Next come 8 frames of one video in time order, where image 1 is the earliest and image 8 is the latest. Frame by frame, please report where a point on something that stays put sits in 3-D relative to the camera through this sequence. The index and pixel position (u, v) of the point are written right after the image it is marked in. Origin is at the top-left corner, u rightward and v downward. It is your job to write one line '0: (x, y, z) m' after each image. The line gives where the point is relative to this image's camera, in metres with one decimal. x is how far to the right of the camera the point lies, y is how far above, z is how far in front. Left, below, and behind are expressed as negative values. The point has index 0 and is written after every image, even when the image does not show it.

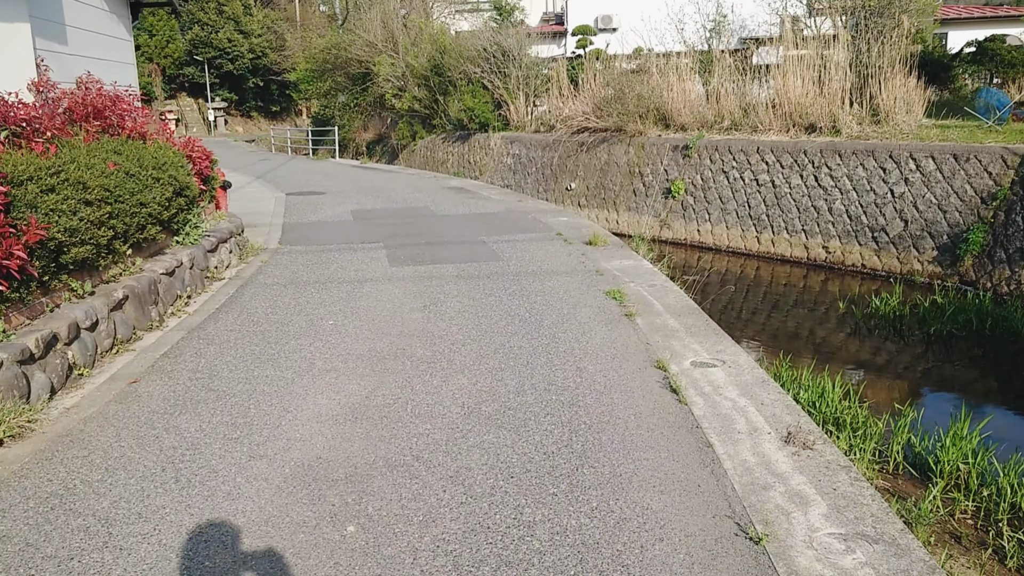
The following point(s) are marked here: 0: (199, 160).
0: (-2.3, +0.9, +6.3) m
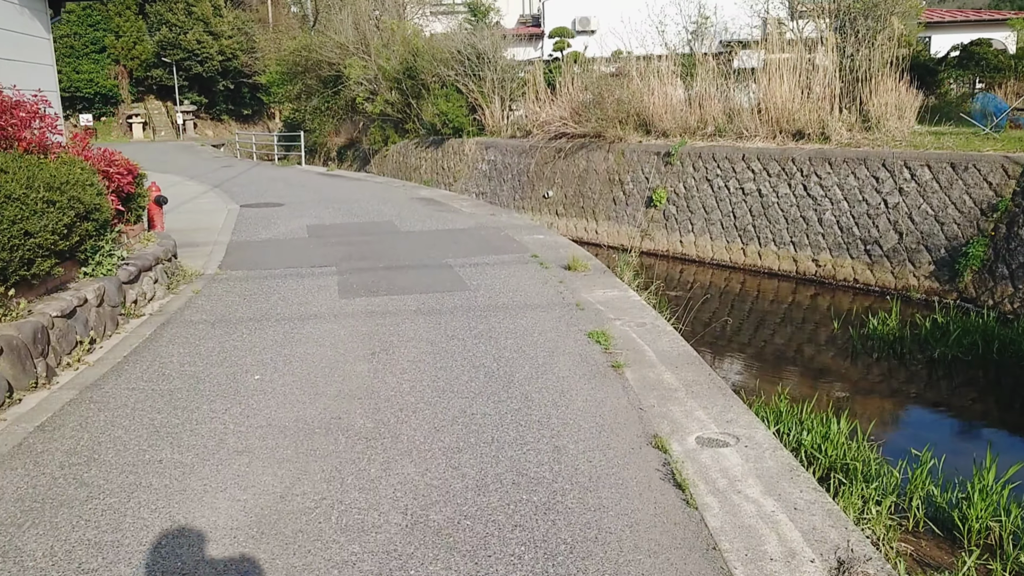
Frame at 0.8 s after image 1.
0: (-2.5, +0.7, +5.5) m
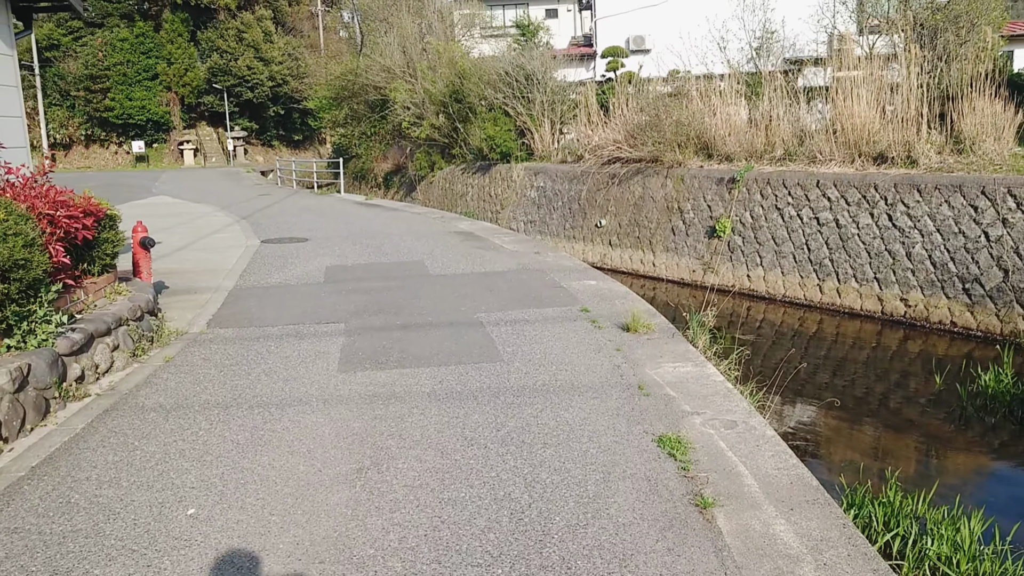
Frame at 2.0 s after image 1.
0: (-2.3, +0.3, +4.4) m
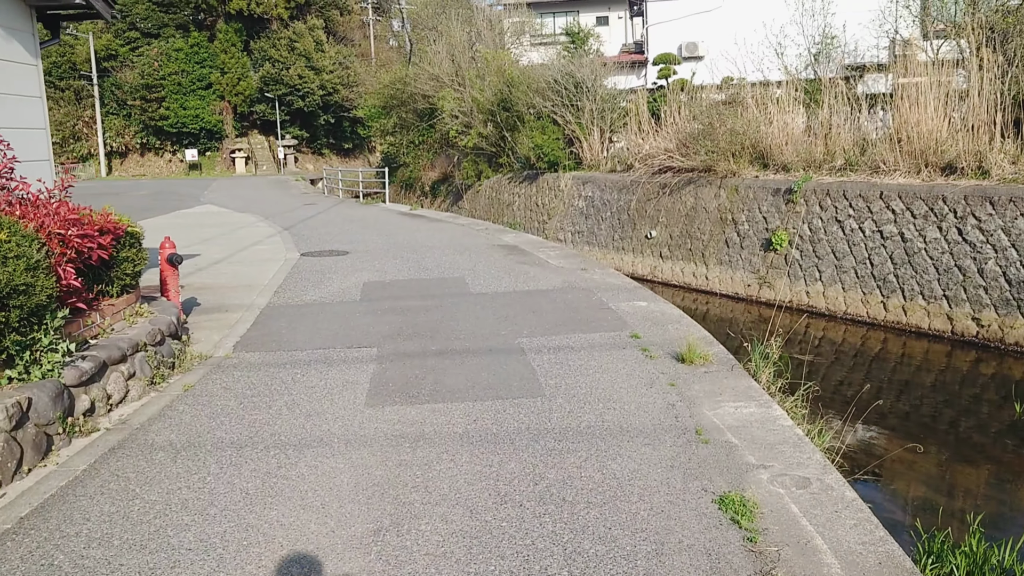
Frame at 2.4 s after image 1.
0: (-2.1, +0.2, +4.2) m
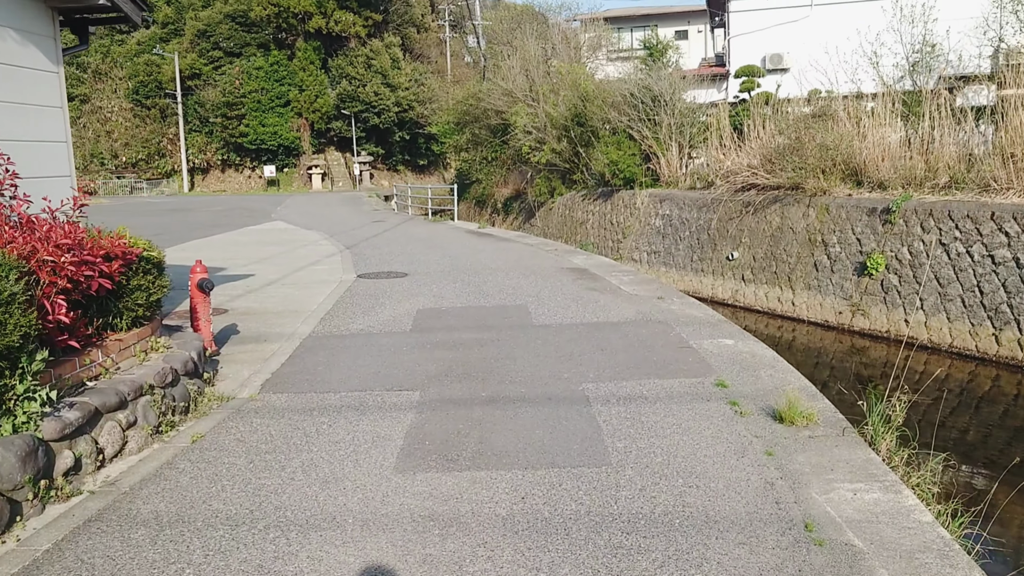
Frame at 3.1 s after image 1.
0: (-1.8, +0.1, +3.6) m
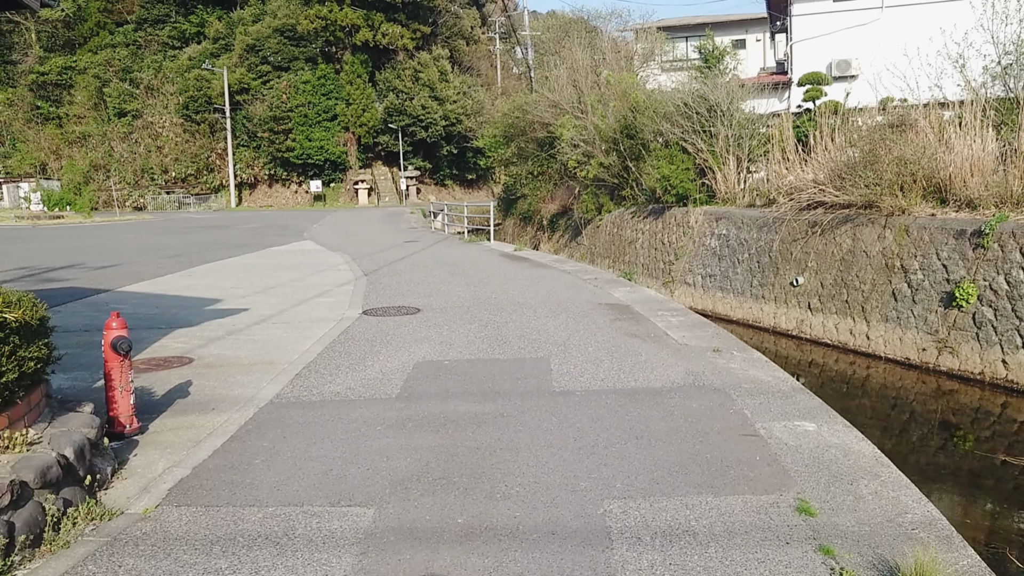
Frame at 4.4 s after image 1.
0: (-1.9, -0.2, +2.4) m
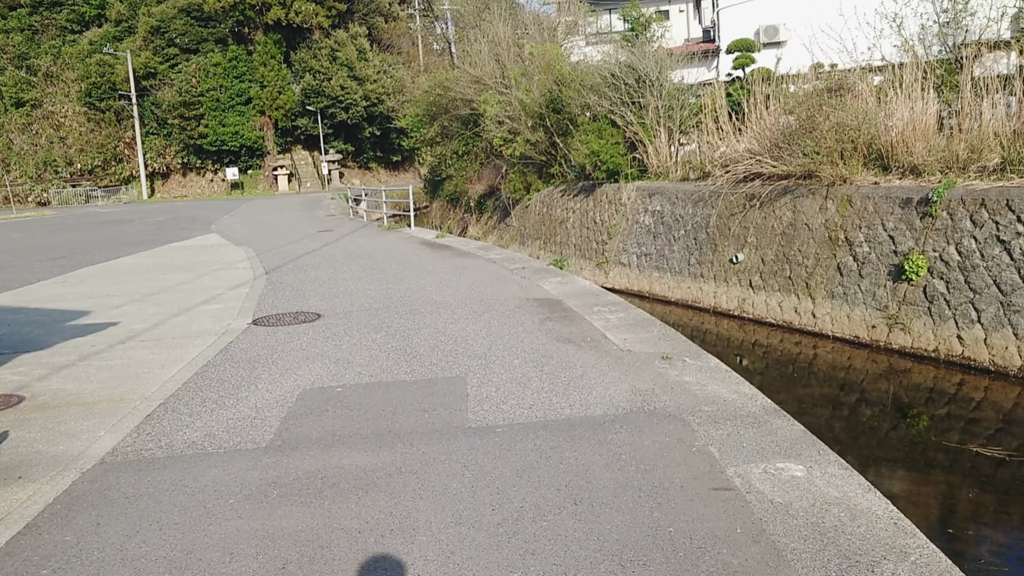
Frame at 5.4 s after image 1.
0: (-2.1, -0.4, +1.2) m
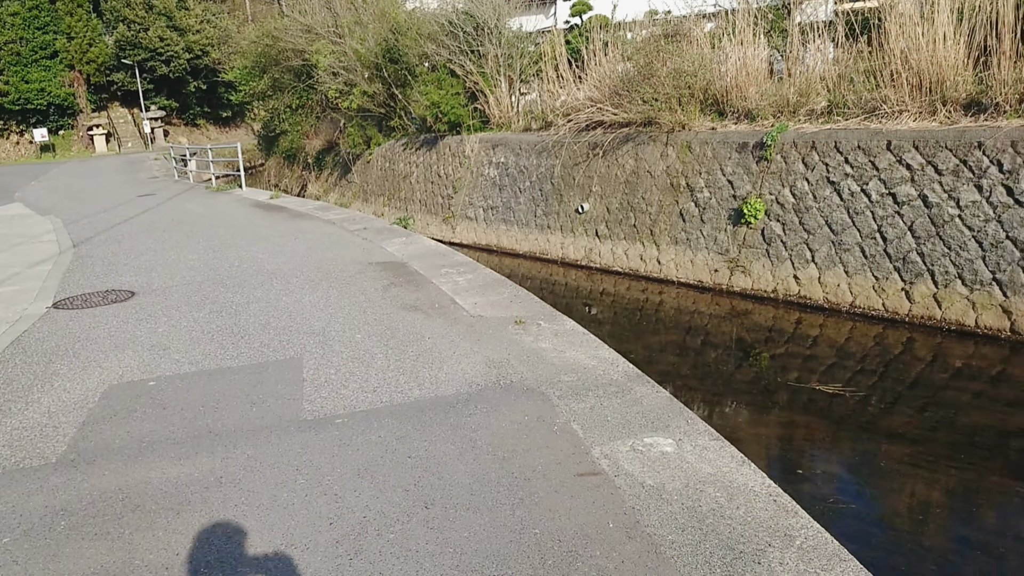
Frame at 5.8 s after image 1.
0: (-2.3, -0.5, +0.5) m
